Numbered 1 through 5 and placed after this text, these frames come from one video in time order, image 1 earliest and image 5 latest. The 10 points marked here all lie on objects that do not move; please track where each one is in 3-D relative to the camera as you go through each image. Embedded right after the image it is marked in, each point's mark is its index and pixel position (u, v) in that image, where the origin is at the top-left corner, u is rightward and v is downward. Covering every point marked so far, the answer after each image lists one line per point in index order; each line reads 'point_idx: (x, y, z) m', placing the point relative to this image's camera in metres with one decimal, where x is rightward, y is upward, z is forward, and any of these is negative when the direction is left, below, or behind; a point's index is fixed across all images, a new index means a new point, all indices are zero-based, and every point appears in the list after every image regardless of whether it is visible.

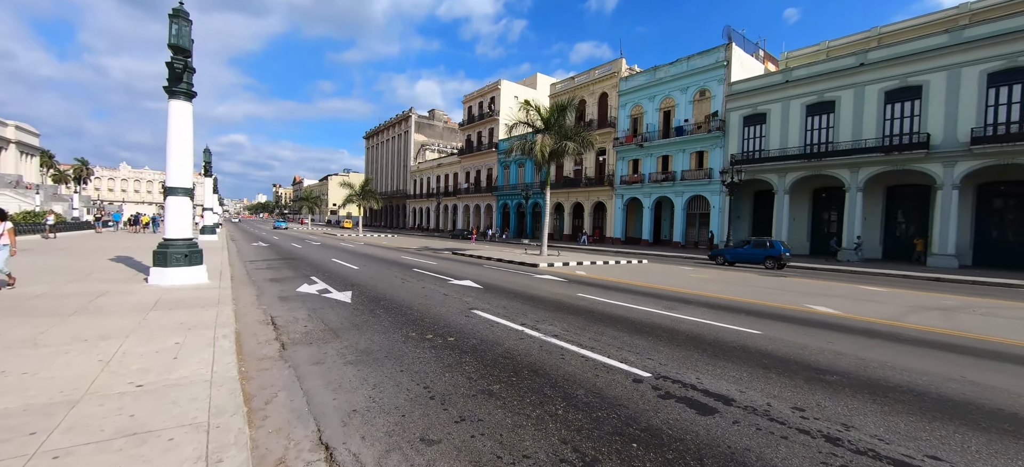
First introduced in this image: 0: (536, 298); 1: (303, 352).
0: (+0.5, -1.4, +8.4) m
1: (-2.7, -1.5, +5.0) m
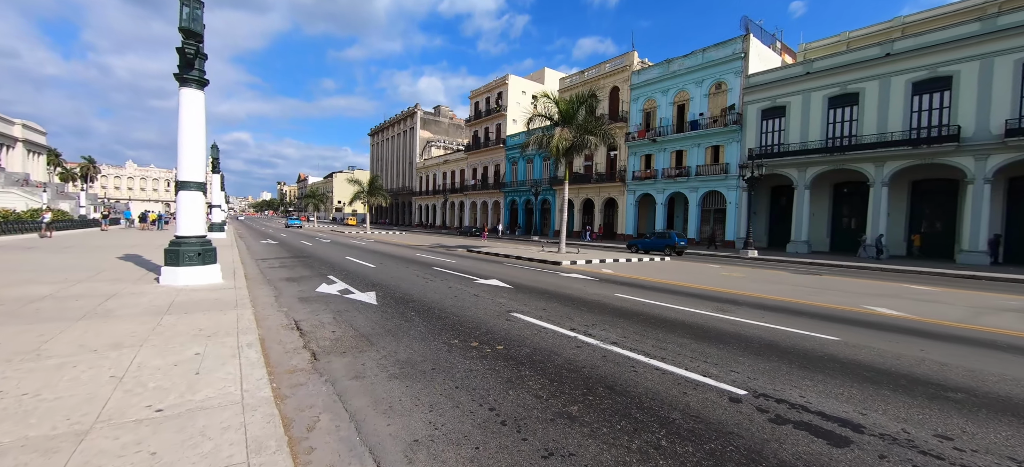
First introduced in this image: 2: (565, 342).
0: (+1.2, -1.3, +7.8) m
1: (-2.0, -1.5, +4.5) m
2: (+0.7, -1.4, +5.1) m
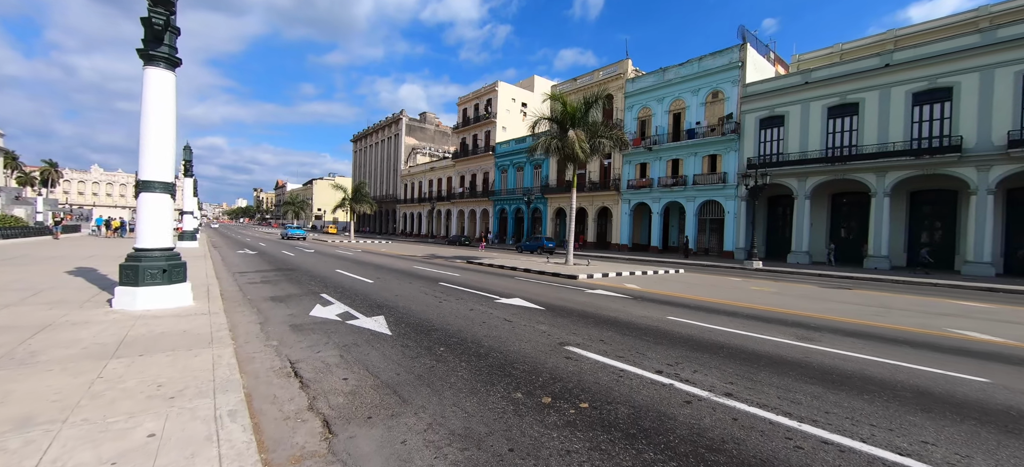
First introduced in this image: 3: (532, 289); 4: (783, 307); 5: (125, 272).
0: (+1.9, -1.5, +6.5) m
1: (-1.1, -1.6, +3.1) m
2: (+1.5, -1.5, +3.8) m
3: (+0.5, -1.5, +10.4) m
4: (+6.3, -1.7, +9.3) m
5: (-6.4, -0.6, +6.6) m
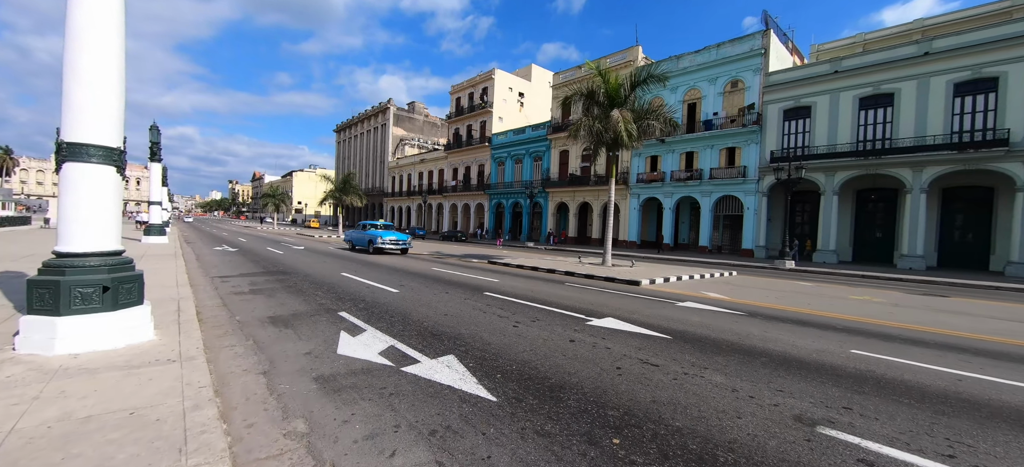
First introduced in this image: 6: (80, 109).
0: (+3.5, -1.5, +4.3) m
1: (+0.6, -1.6, +0.7) m
2: (+3.2, -1.6, +1.6) m
3: (+2.0, -1.4, +8.2) m
4: (+7.8, -1.7, +7.3) m
5: (-4.8, -0.6, +4.0) m
6: (-4.6, +1.4, +4.3) m
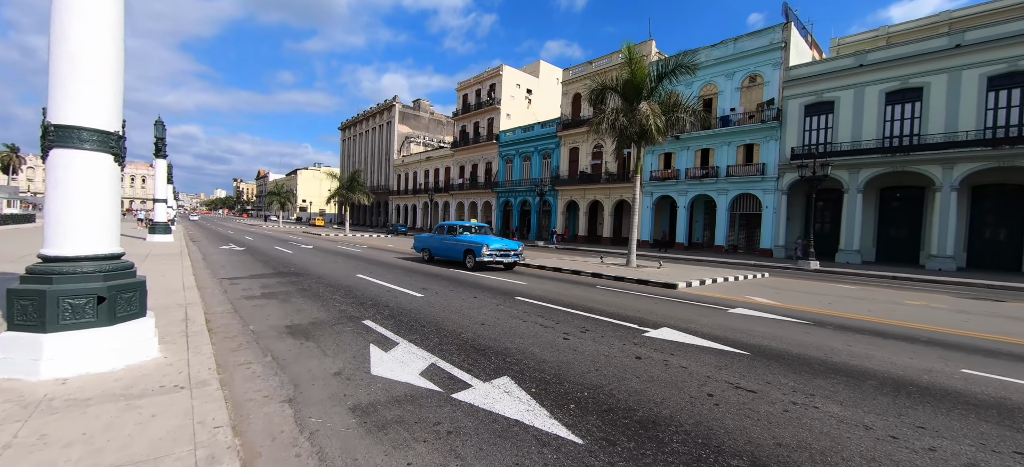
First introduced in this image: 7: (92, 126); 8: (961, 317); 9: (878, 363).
0: (+4.2, -1.5, +3.6) m
1: (+1.2, -1.6, 0.0) m
2: (+3.8, -1.6, +0.9) m
3: (+2.6, -1.4, +7.5) m
4: (+8.4, -1.7, +6.5) m
5: (-4.1, -0.6, +3.3) m
6: (-4.0, +1.4, +3.6) m
7: (-3.9, +1.0, +3.7) m
8: (+9.5, -1.8, +8.4) m
9: (+4.3, -1.5, +4.7) m
